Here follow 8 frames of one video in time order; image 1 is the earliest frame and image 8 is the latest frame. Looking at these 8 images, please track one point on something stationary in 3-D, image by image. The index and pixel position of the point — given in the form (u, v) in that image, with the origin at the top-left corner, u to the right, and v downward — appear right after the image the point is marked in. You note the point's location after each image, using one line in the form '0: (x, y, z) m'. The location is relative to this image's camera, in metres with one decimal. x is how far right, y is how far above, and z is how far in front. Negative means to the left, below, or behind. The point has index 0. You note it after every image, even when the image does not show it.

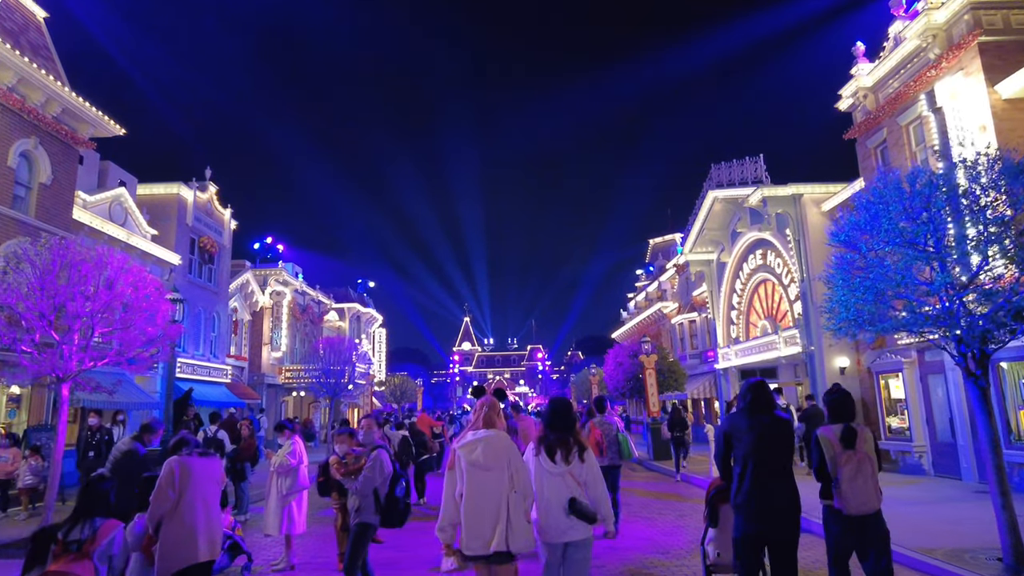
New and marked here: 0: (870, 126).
0: (+9.5, +4.3, +17.4) m
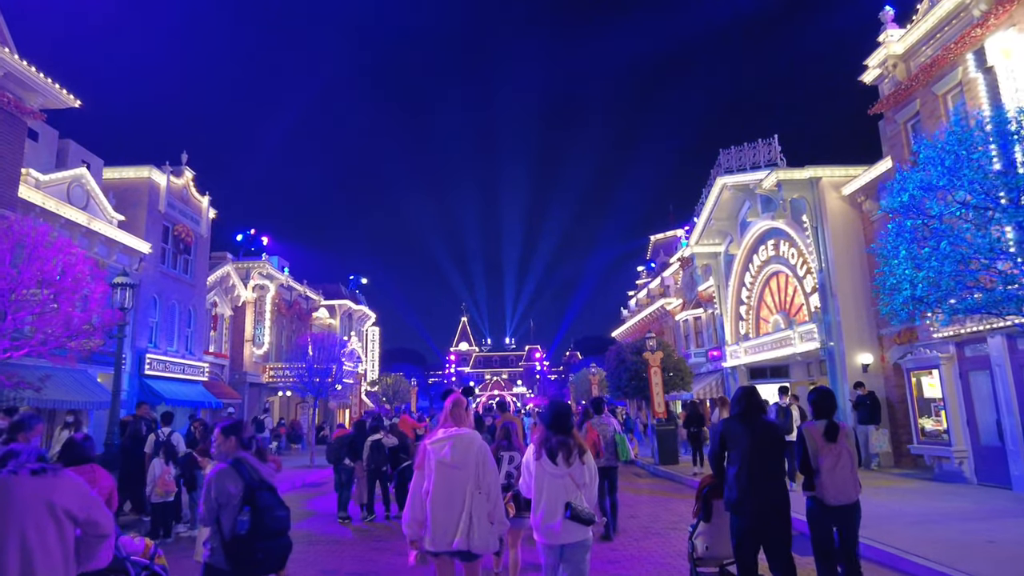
0: (+9.4, +4.6, +15.8) m
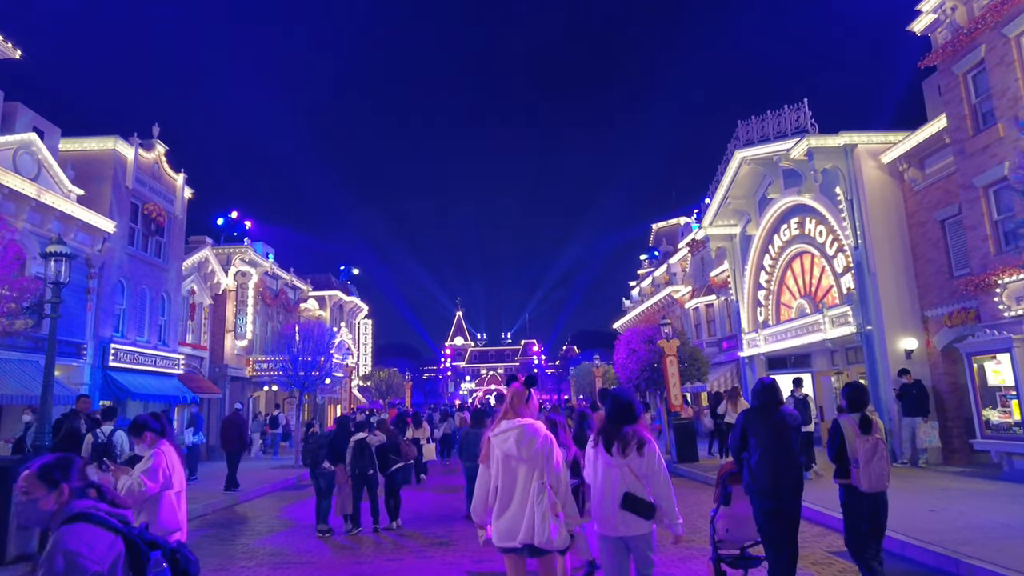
0: (+9.5, +5.1, +13.9) m
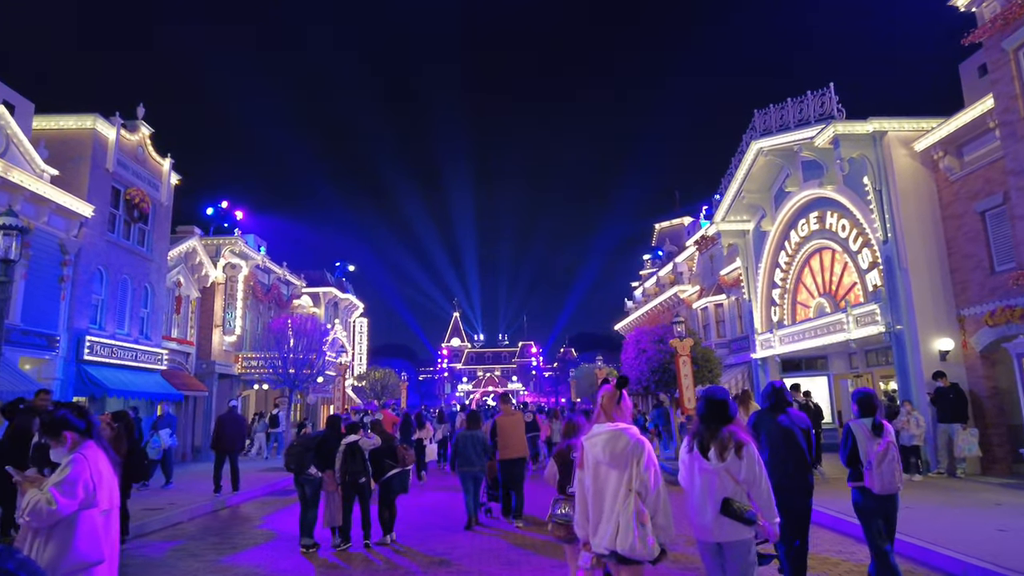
0: (+9.7, +5.2, +12.7) m
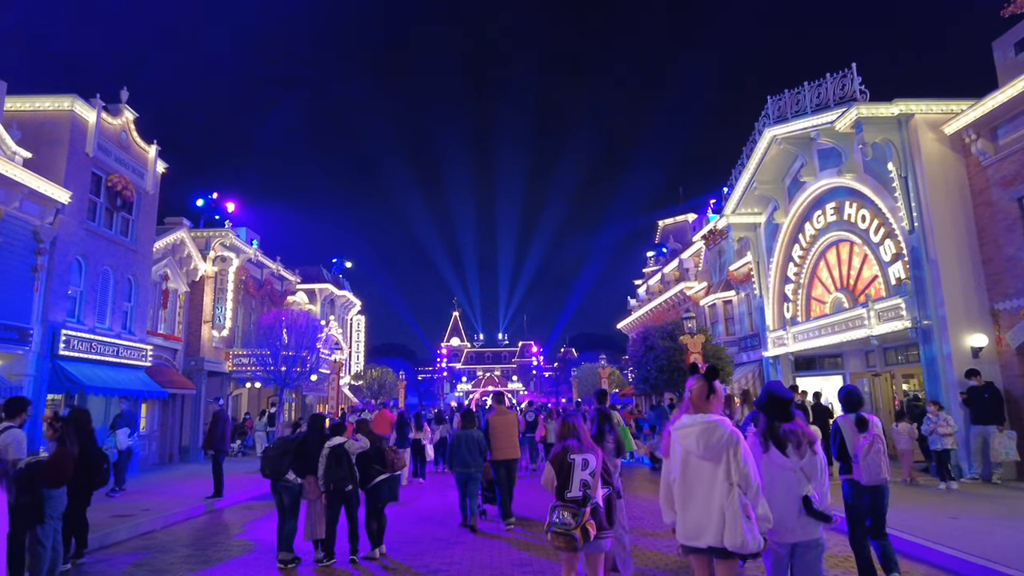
0: (+9.8, +5.4, +11.7) m
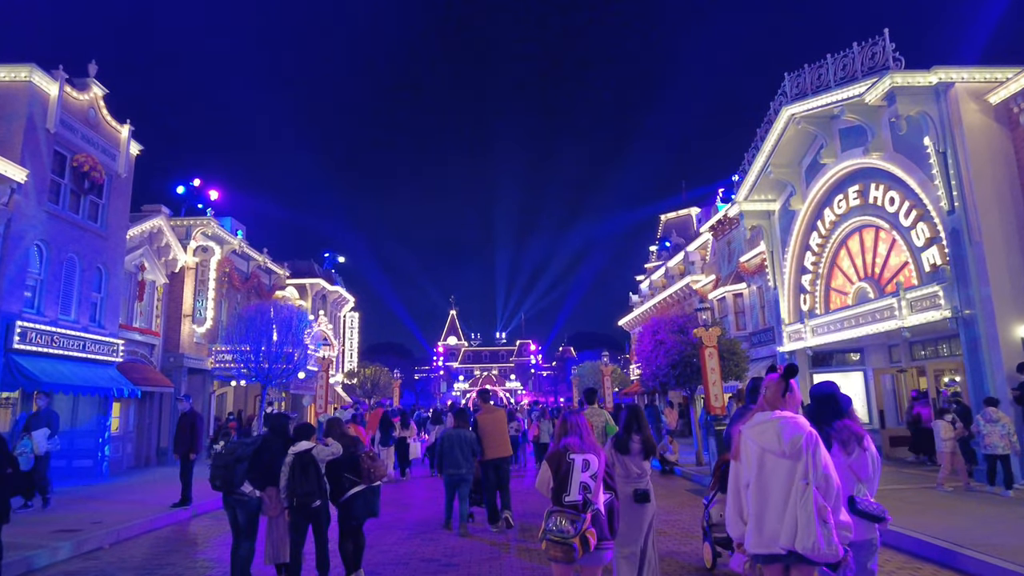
0: (+9.8, +5.7, +10.3) m
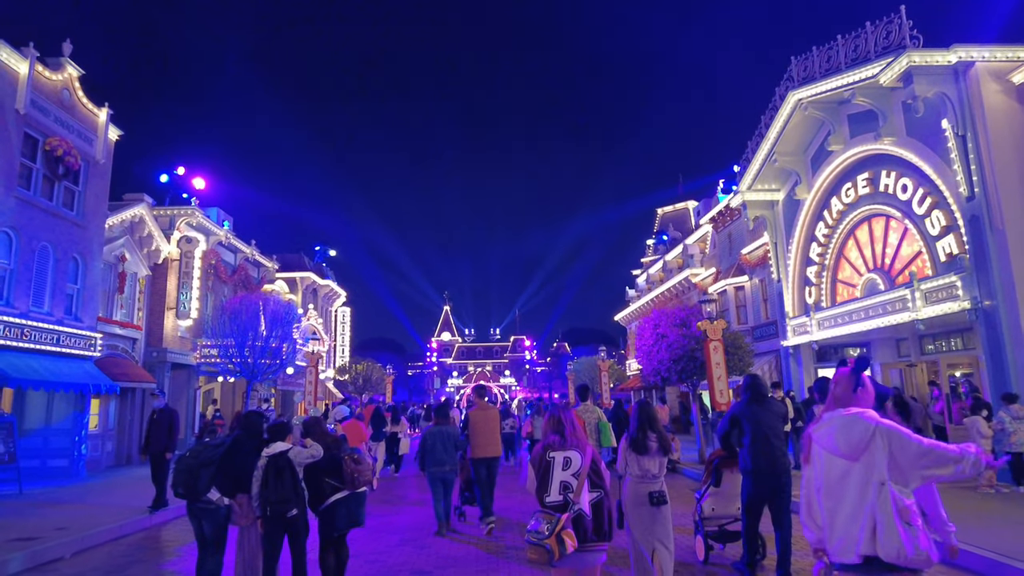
0: (+9.8, +5.9, +9.6) m
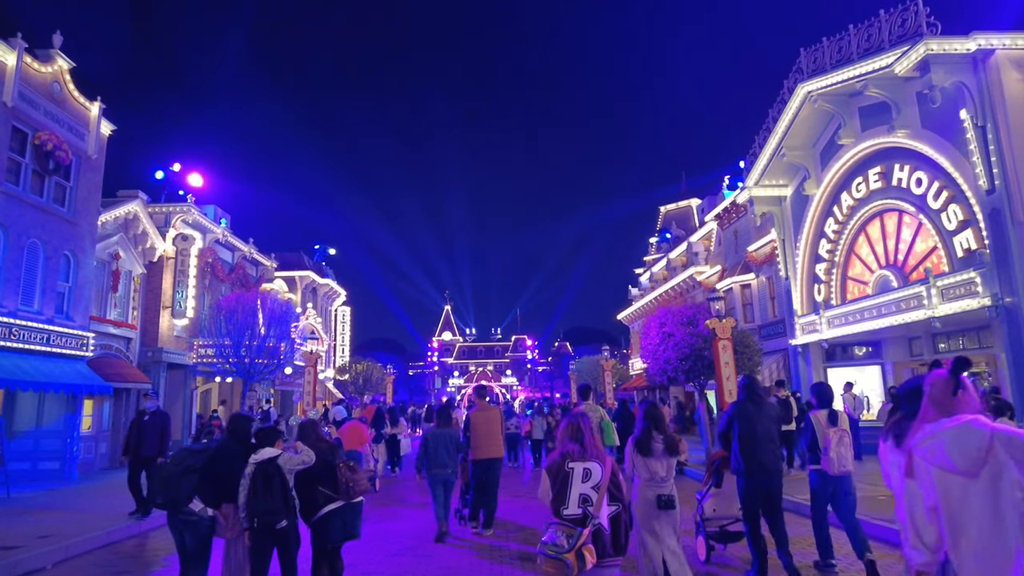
0: (+9.8, +6.0, +9.1) m
